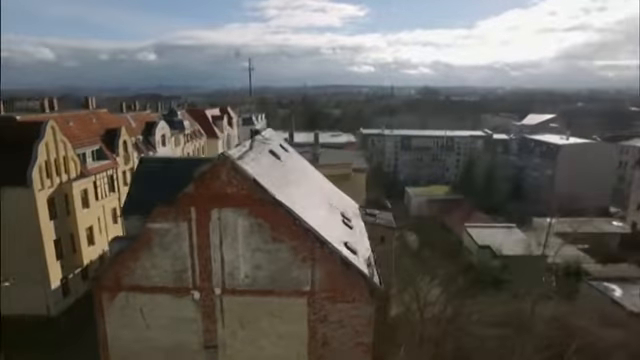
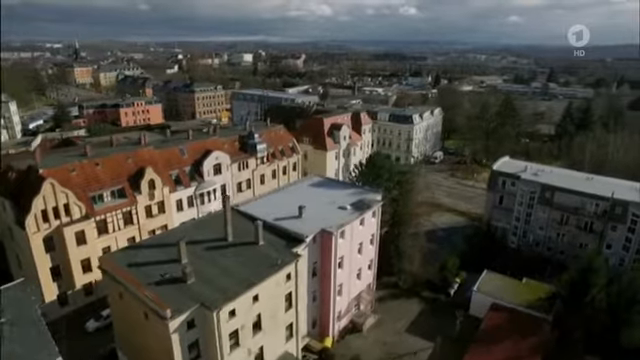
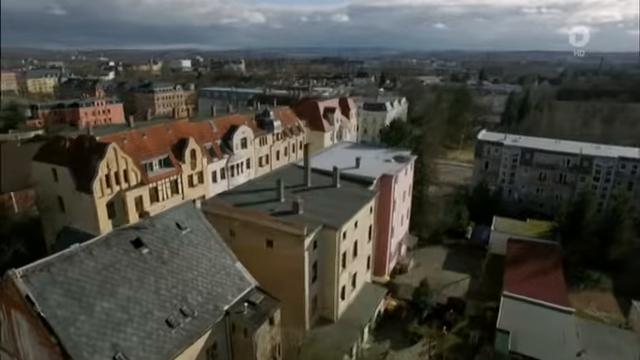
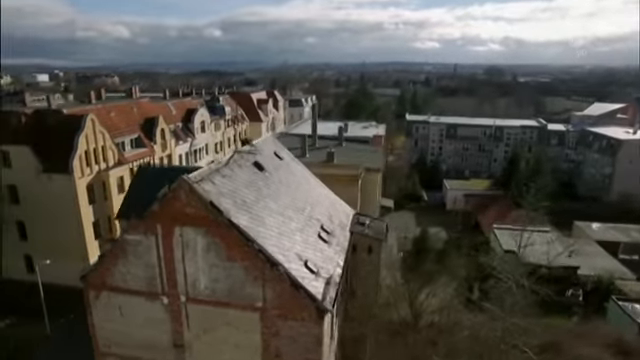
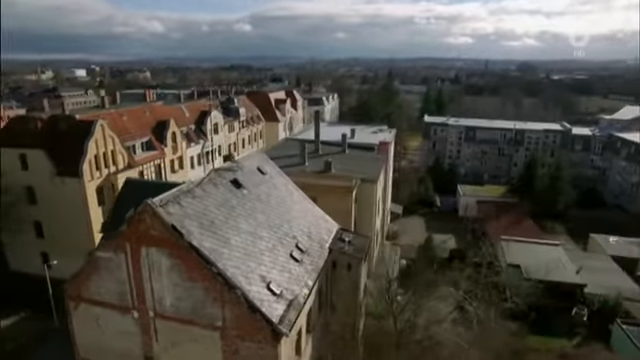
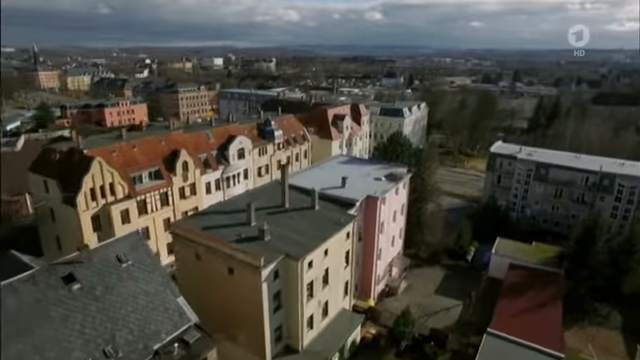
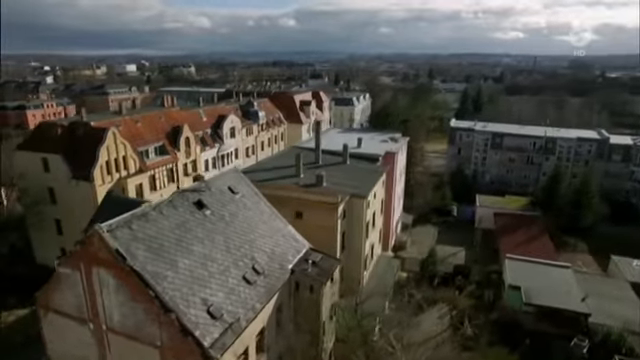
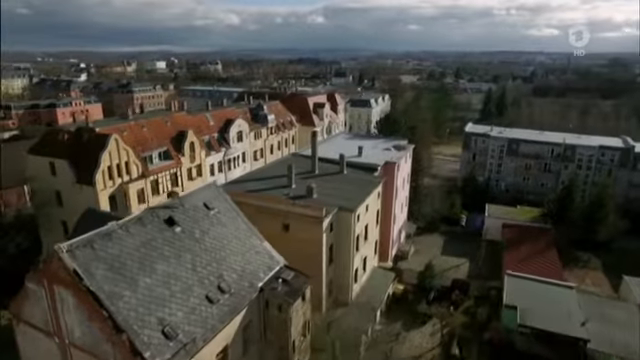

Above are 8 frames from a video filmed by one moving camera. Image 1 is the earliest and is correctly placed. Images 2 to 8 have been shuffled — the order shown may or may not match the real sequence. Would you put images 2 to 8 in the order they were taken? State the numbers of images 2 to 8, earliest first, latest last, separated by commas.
4, 5, 7, 8, 3, 6, 2
